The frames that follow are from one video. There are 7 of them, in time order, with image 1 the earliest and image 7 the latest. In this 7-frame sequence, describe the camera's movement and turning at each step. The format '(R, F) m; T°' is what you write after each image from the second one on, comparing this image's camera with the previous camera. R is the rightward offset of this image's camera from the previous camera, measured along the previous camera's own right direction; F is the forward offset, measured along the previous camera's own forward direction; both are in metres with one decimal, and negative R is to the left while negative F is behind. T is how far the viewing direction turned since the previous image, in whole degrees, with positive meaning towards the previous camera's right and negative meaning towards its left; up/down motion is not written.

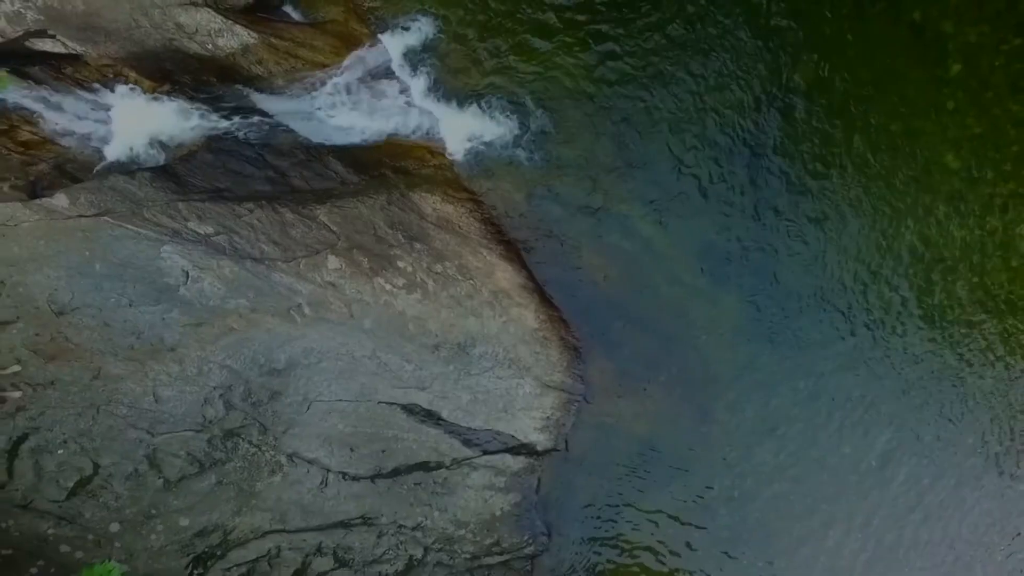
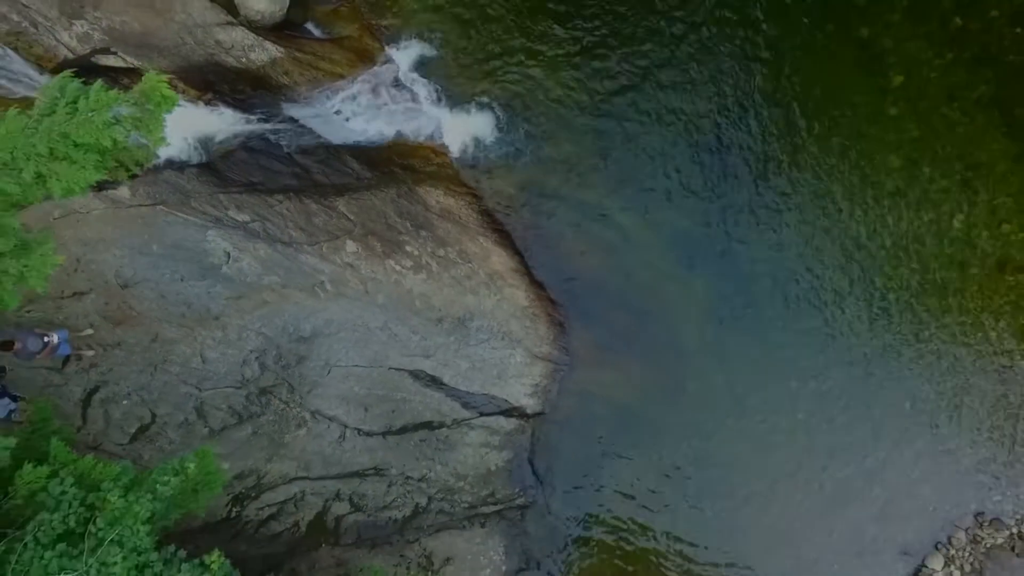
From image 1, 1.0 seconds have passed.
(+0.1, -1.6) m; 0°
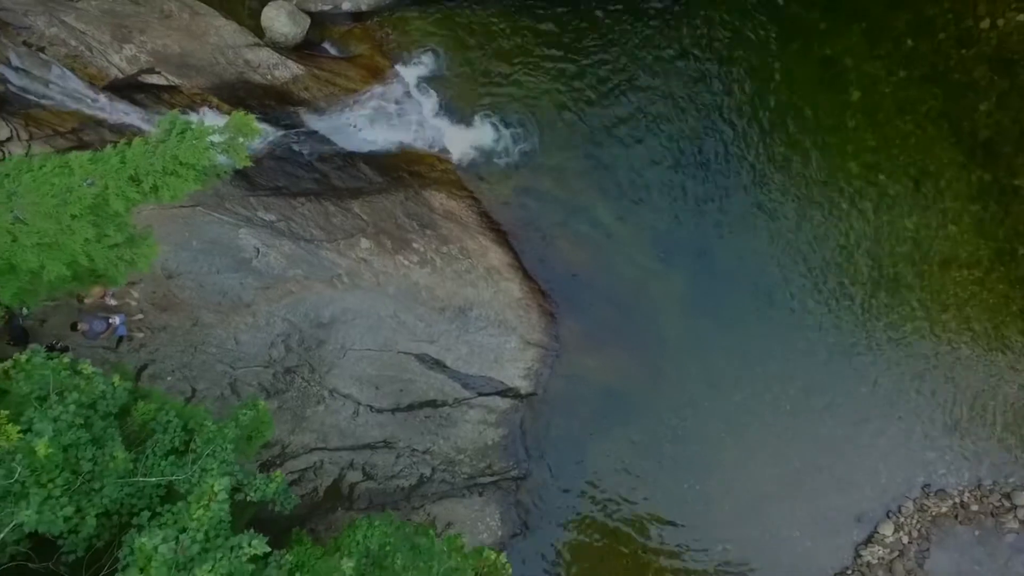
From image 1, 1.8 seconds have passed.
(+0.1, -1.4) m; 0°
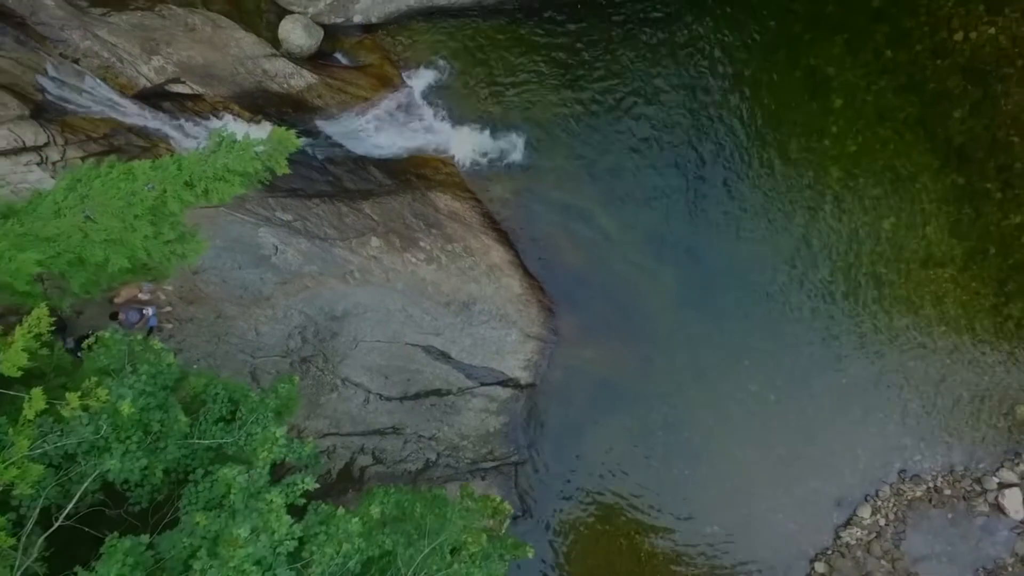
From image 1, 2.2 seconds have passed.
(0.0, -0.9) m; 0°
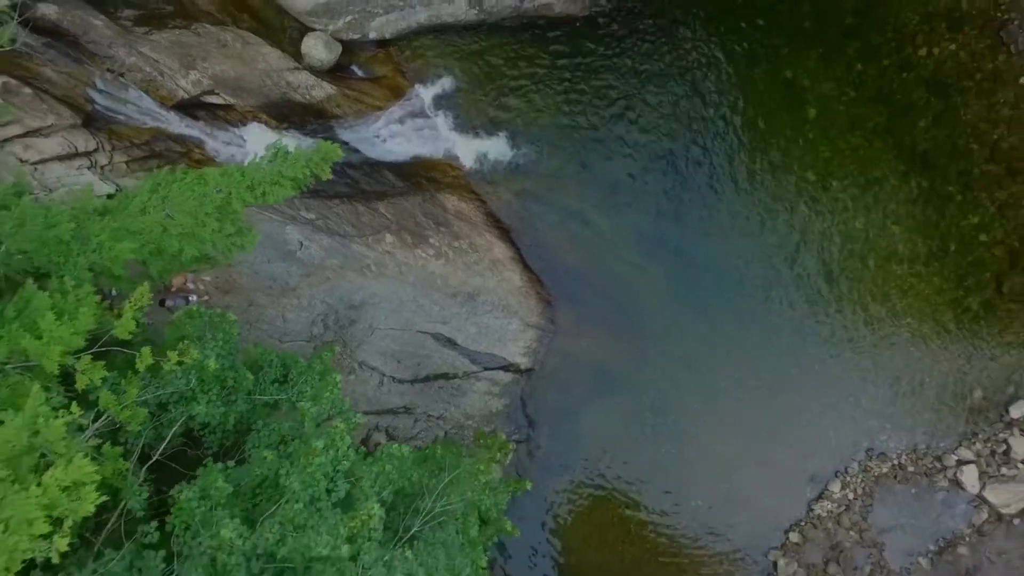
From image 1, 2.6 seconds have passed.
(0.0, -1.4) m; 0°
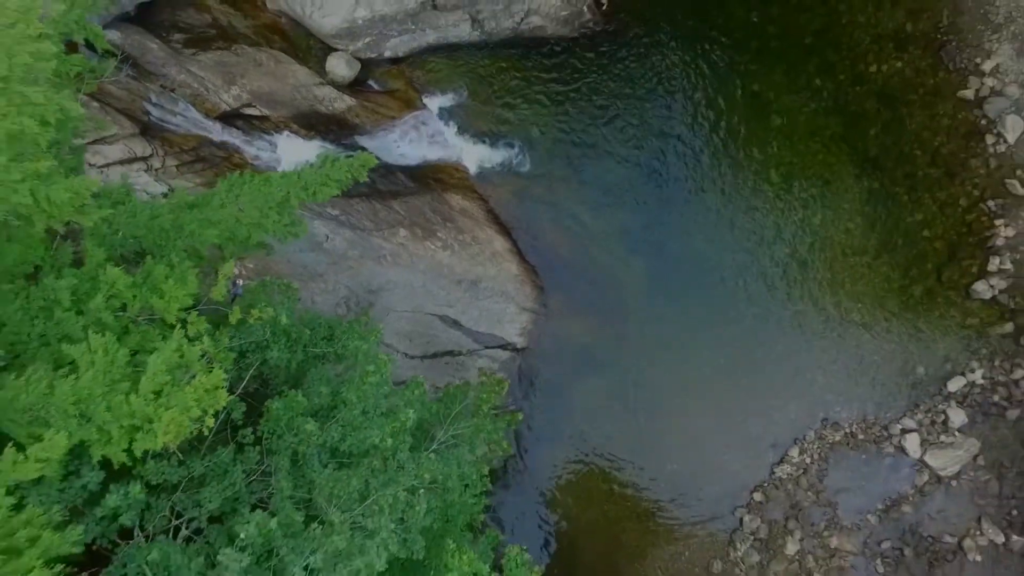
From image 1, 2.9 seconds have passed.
(+0.1, -2.2) m; 0°
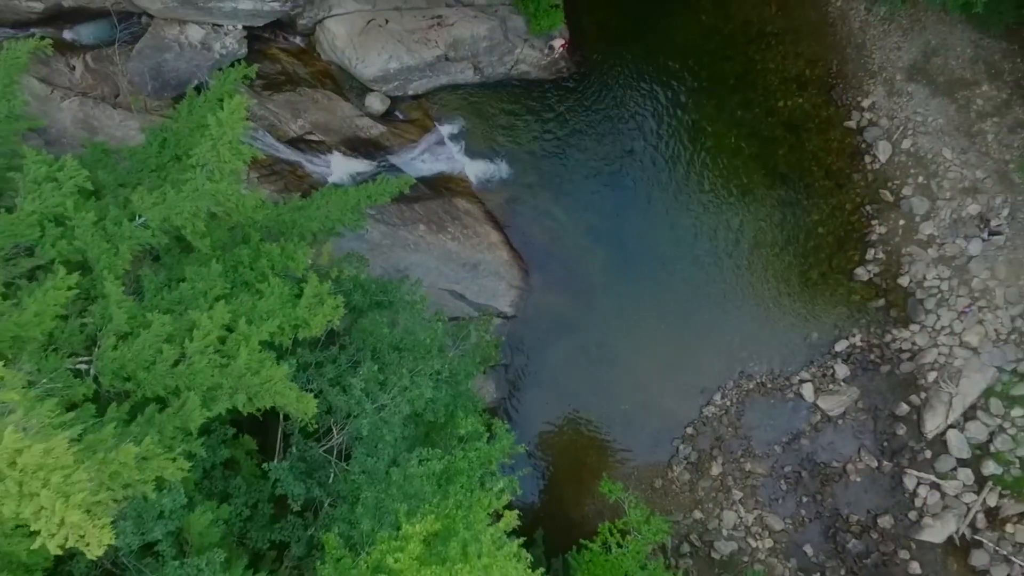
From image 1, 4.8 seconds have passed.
(+0.4, -5.7) m; 0°
